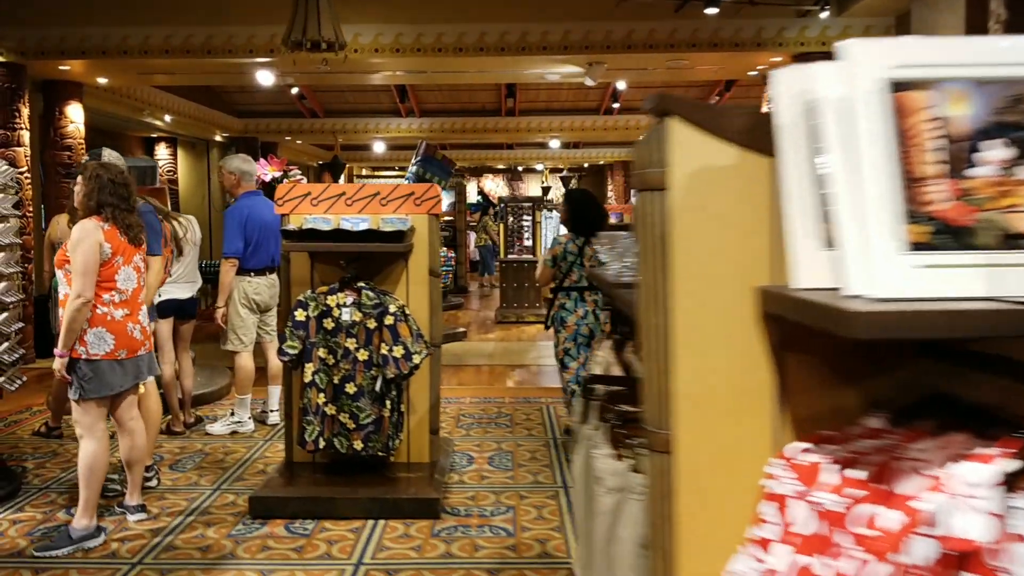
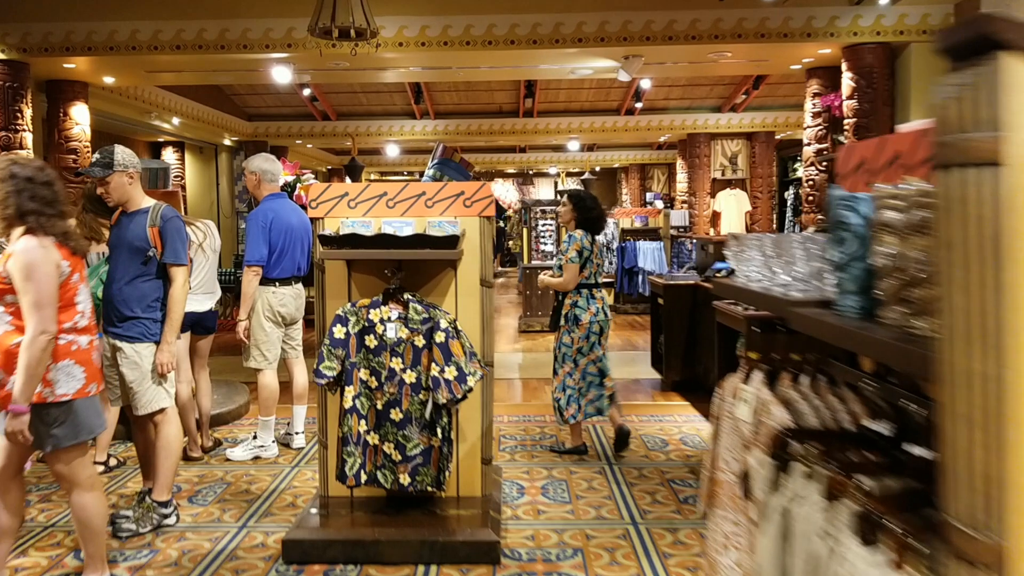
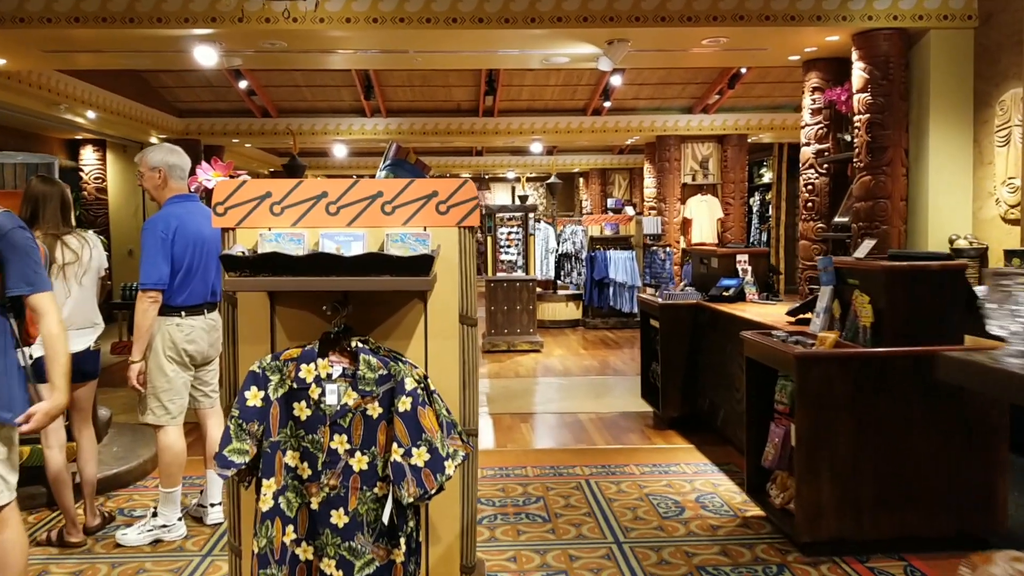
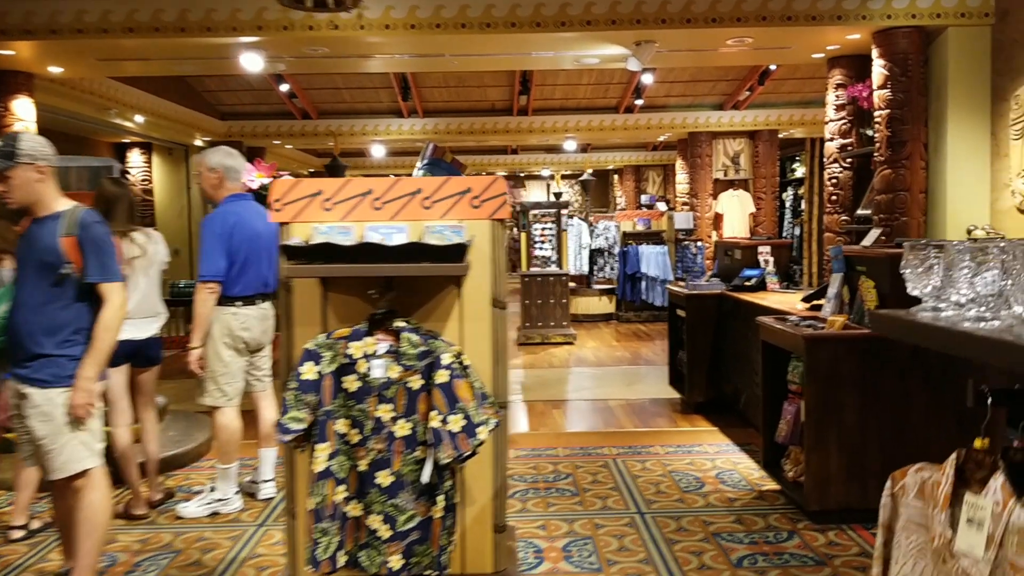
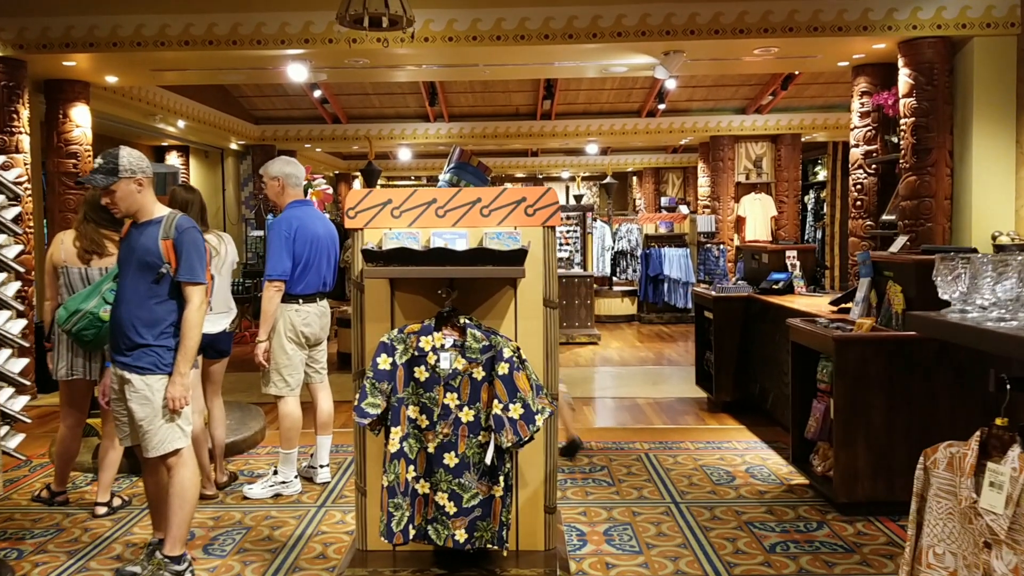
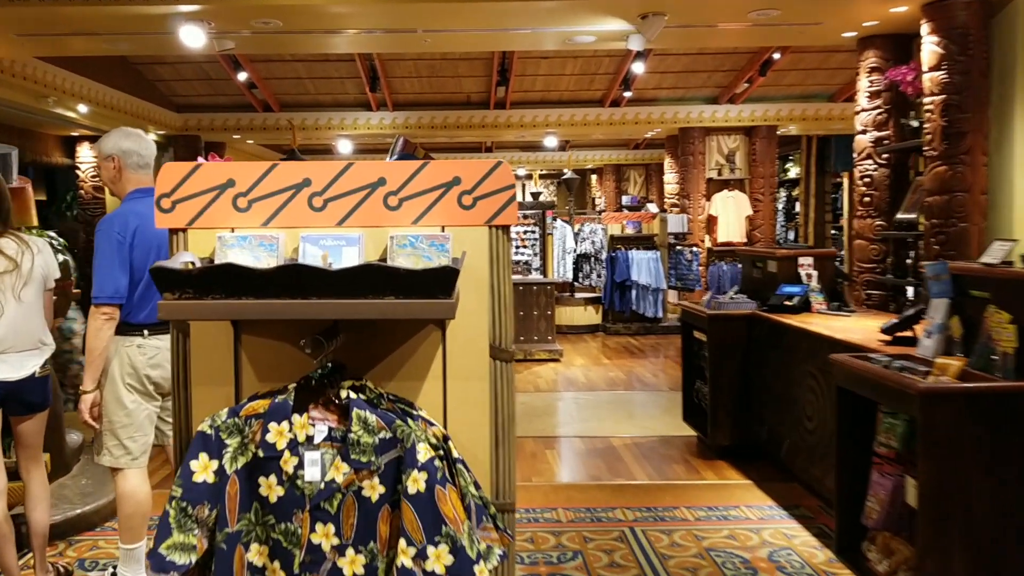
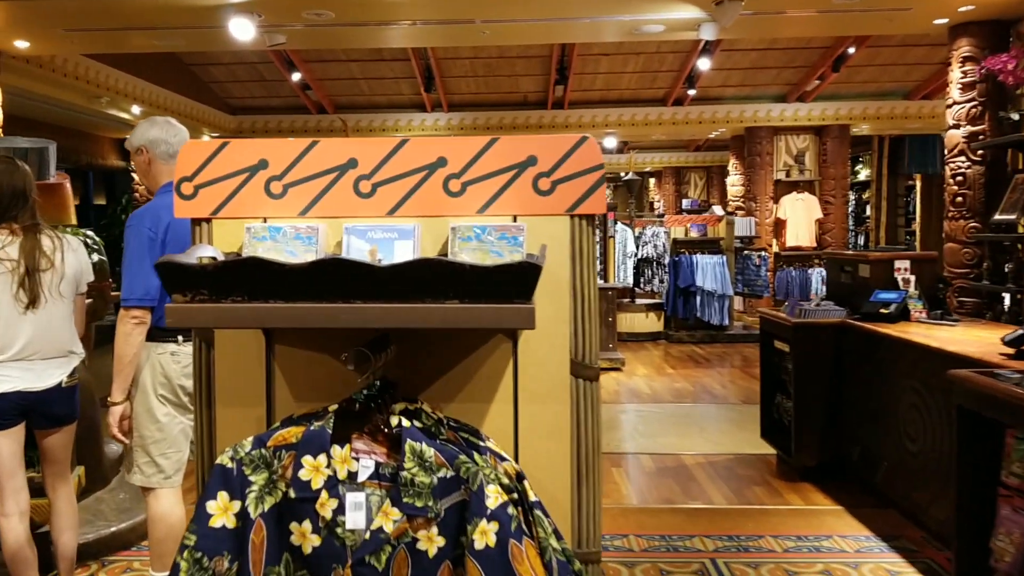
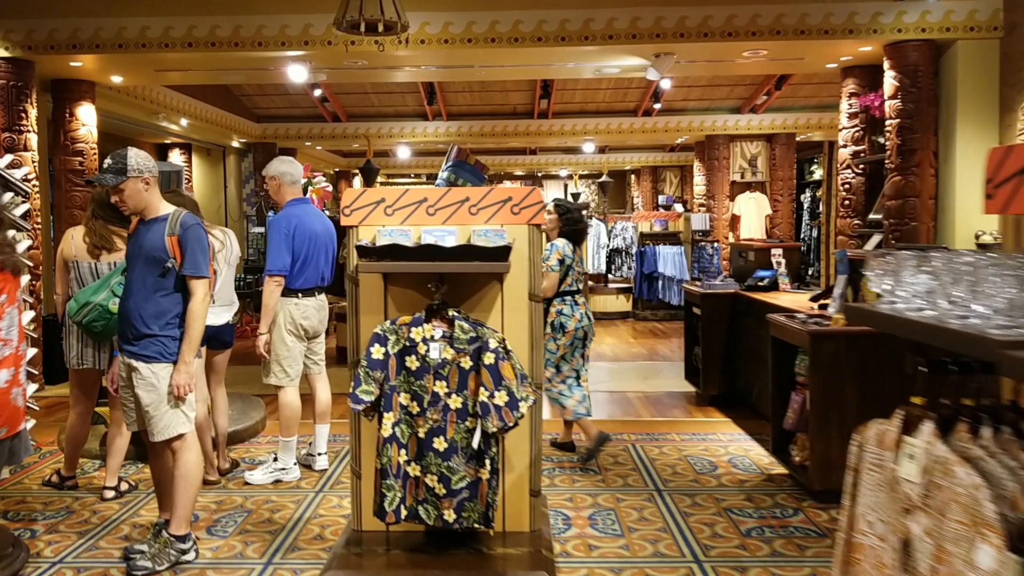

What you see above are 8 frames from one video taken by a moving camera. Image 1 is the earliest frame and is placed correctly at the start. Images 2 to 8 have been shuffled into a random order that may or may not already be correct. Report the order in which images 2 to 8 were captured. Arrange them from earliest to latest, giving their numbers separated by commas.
2, 8, 5, 4, 3, 6, 7
